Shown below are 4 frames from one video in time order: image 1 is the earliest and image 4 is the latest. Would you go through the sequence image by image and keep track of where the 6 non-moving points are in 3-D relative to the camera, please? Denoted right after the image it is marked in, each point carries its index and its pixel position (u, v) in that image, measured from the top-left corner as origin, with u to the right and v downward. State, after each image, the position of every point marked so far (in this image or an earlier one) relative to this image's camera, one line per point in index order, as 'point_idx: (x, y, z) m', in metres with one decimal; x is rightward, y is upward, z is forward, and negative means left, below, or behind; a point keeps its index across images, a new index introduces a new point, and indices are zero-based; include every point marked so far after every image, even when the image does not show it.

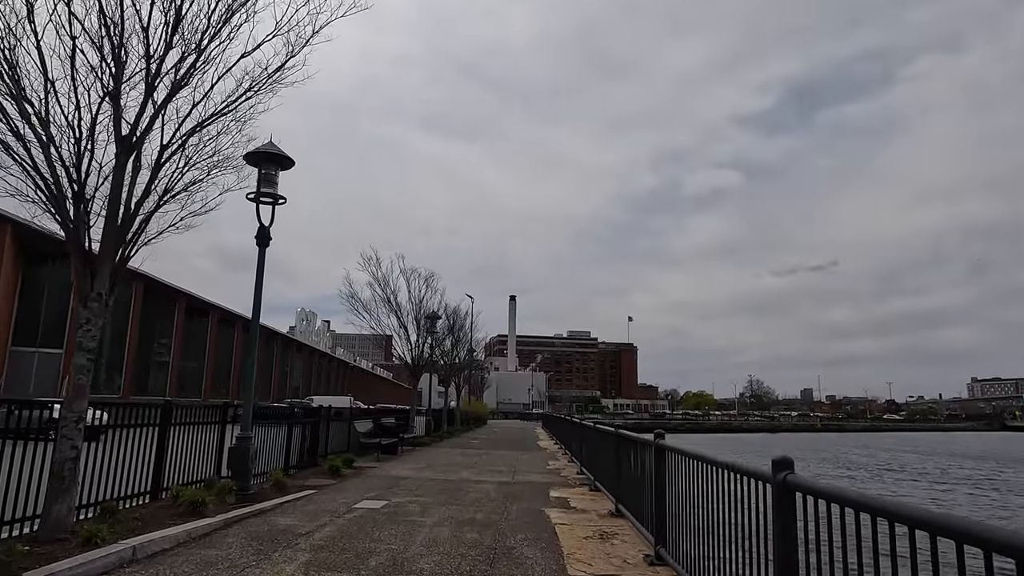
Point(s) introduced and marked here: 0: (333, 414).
0: (-4.3, -3.0, +16.3) m
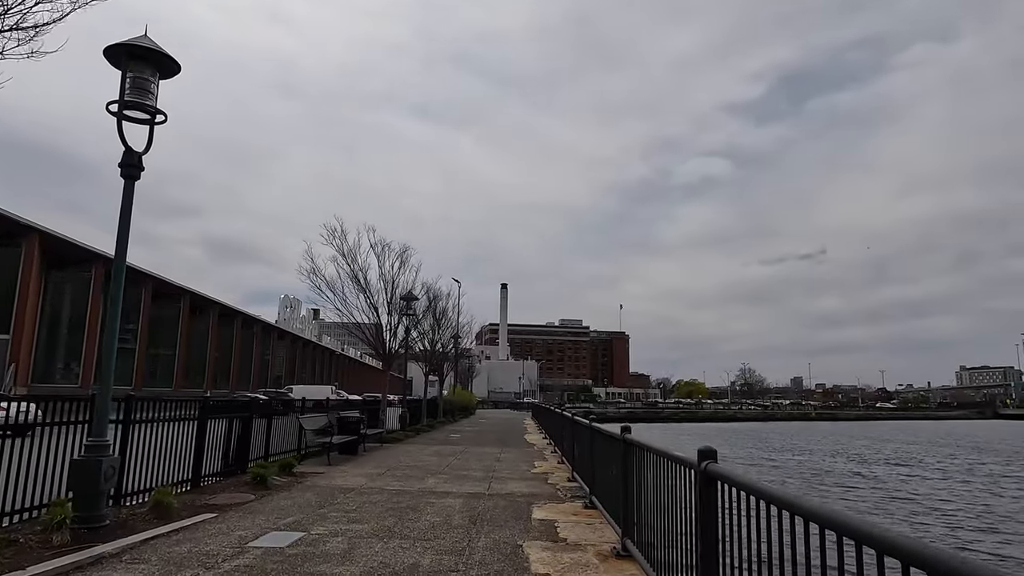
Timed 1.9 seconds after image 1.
0: (-4.8, -2.4, +13.6) m
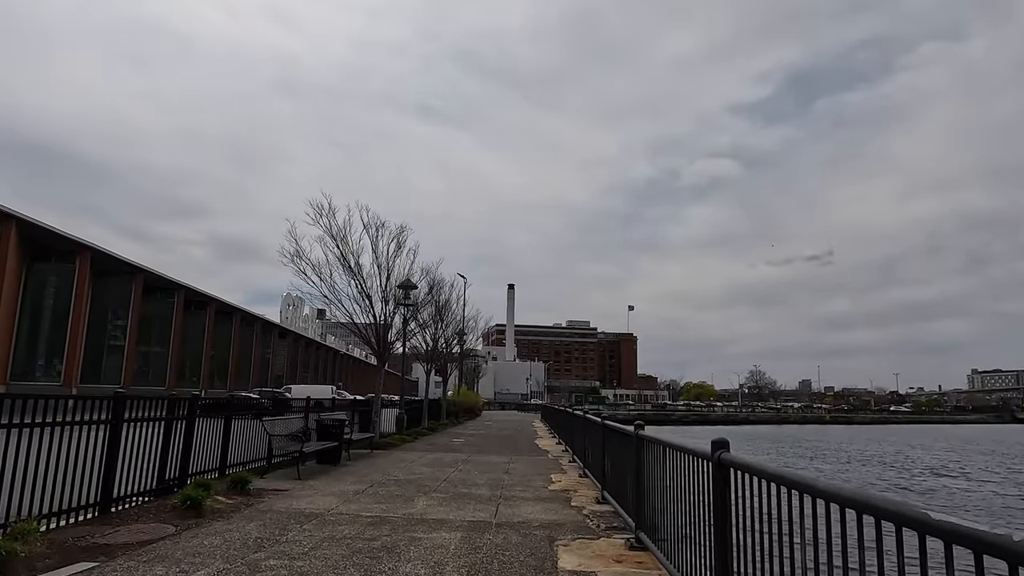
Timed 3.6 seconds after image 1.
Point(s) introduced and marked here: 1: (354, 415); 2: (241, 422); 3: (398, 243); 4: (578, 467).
0: (-4.5, -1.9, +11.0) m
1: (-4.3, -3.5, +18.5) m
2: (-4.6, -2.3, +11.3) m
3: (-3.4, +1.3, +20.0) m
4: (+1.3, -3.6, +13.4) m
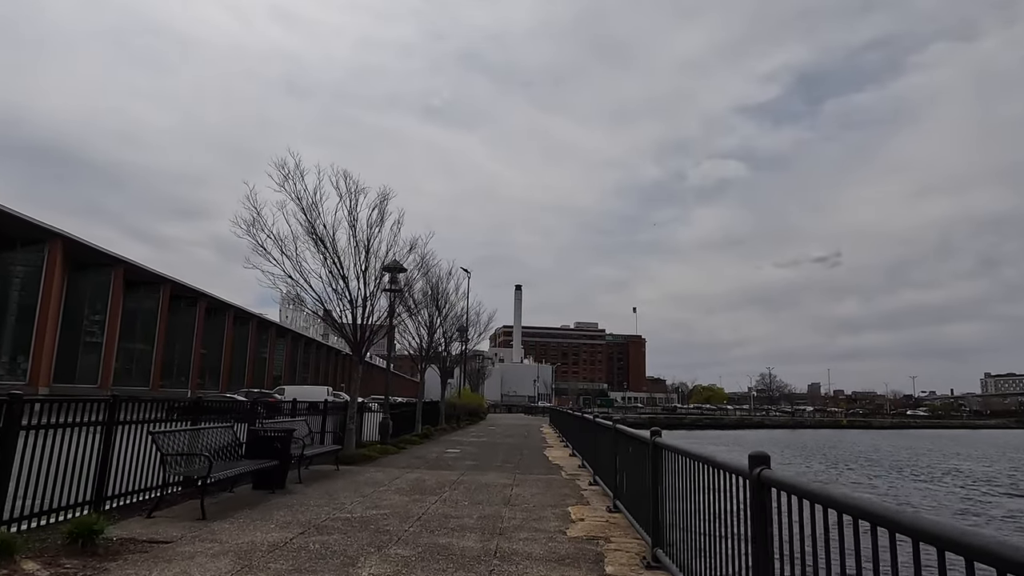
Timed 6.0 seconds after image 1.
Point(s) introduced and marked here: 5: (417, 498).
0: (-4.5, -1.4, +7.7) m
1: (-4.2, -3.0, +15.1) m
2: (-4.6, -1.7, +7.9) m
3: (-3.2, +1.8, +16.6) m
4: (+1.4, -3.1, +9.9) m
5: (-1.3, -3.0, +9.5) m
